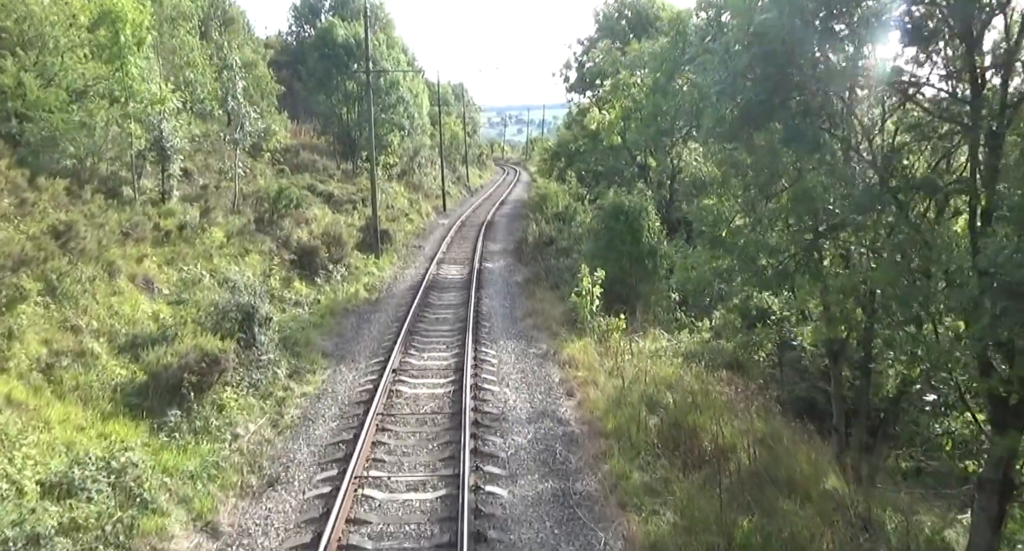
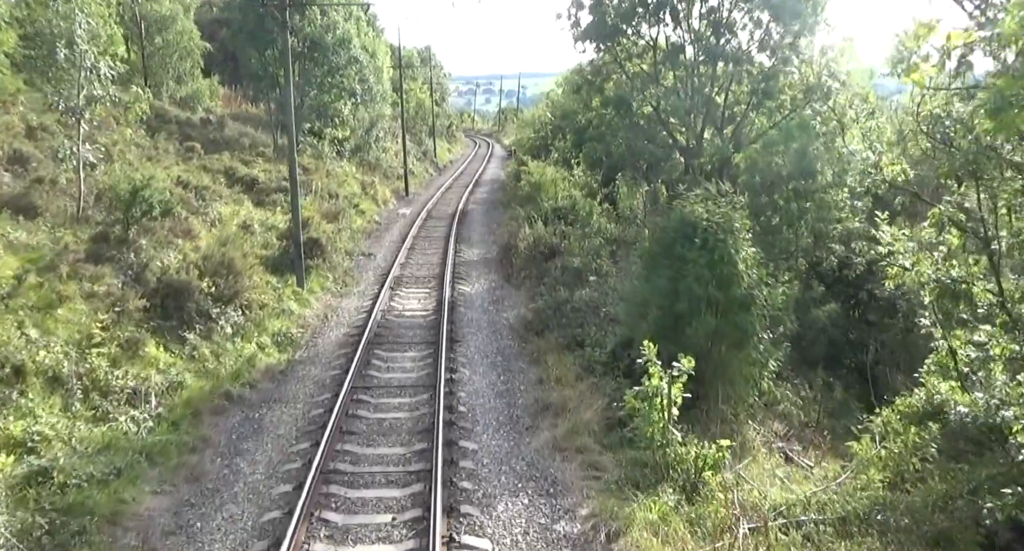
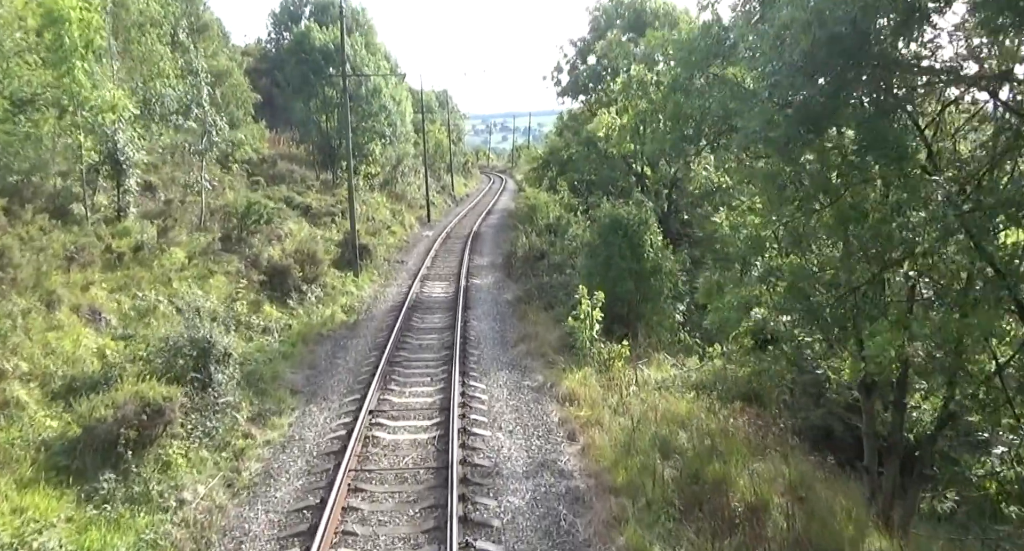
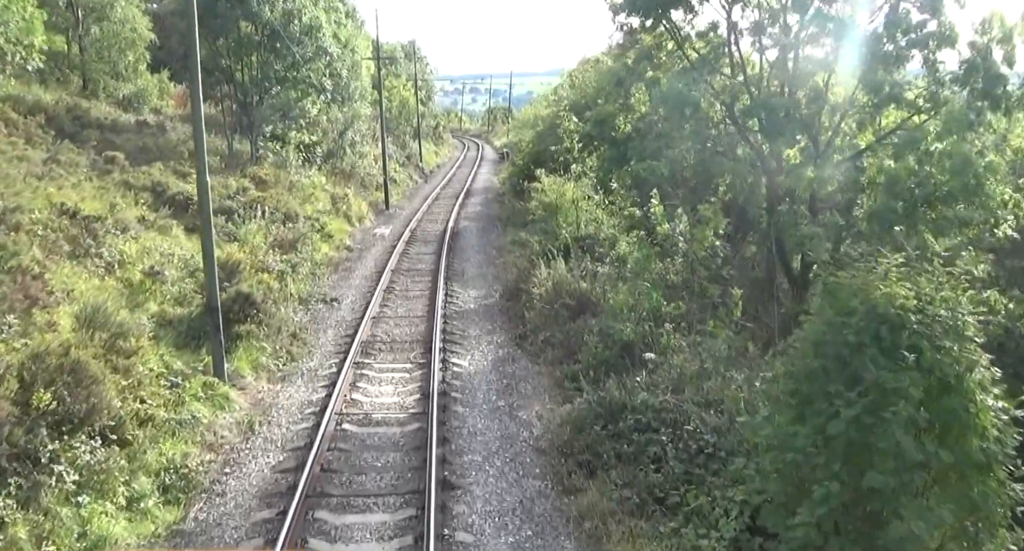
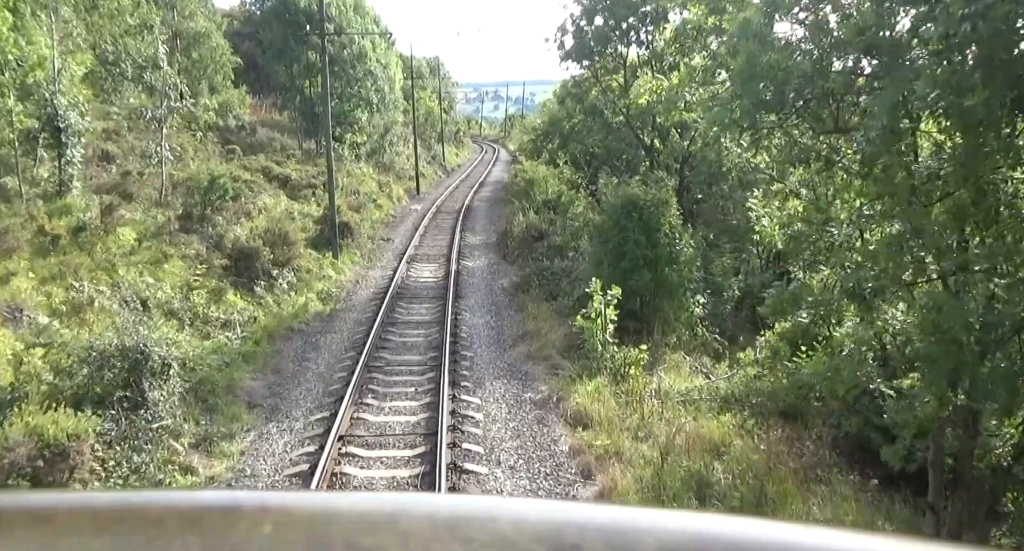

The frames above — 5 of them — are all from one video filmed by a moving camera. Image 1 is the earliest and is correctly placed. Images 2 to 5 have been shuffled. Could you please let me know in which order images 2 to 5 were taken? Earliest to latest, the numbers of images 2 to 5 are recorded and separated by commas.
3, 5, 2, 4
